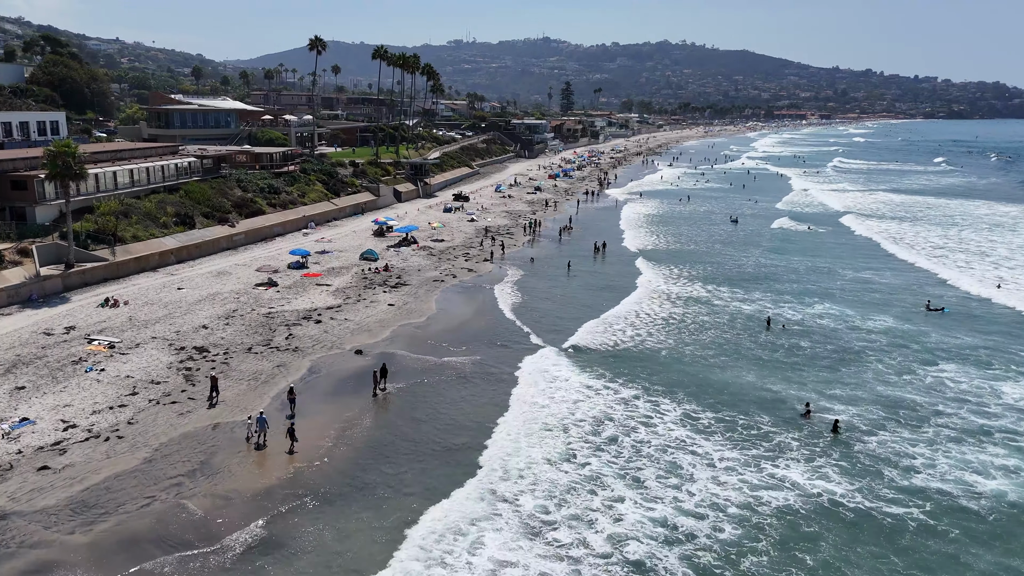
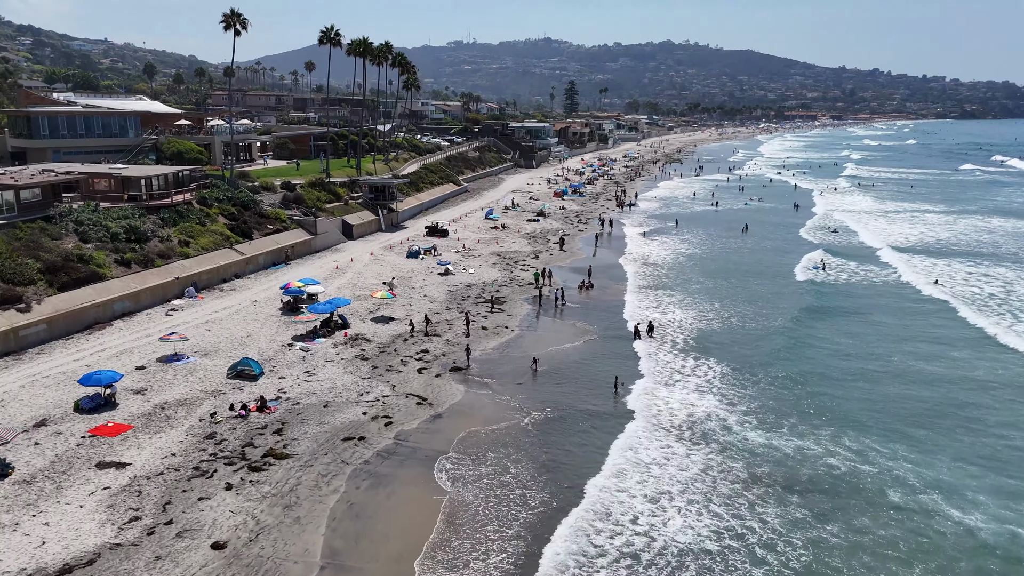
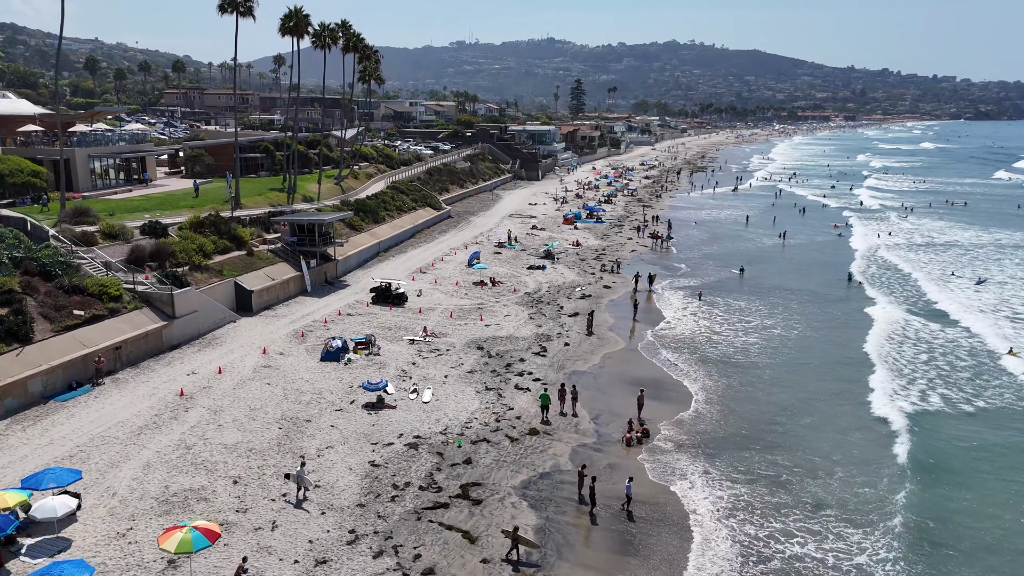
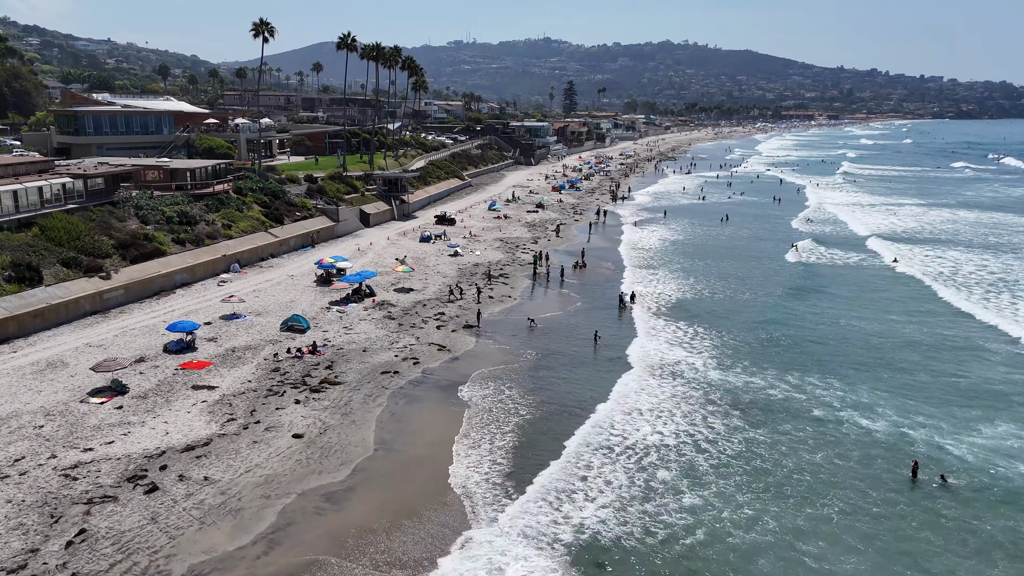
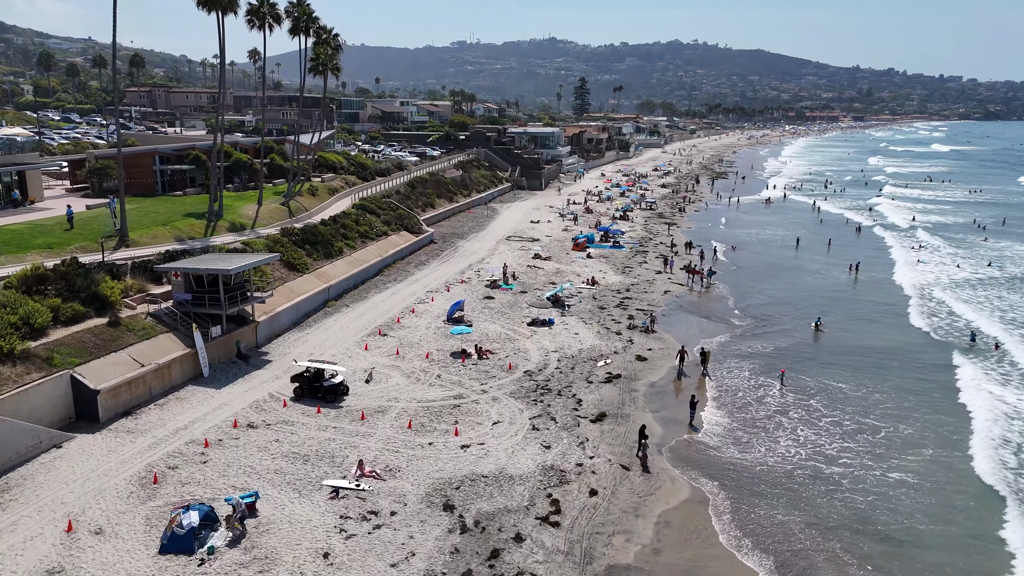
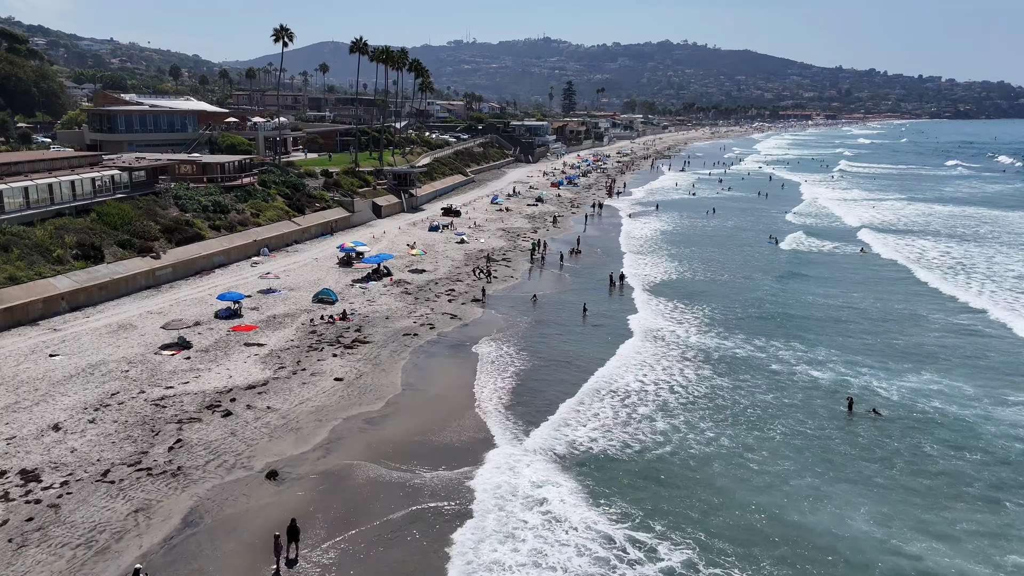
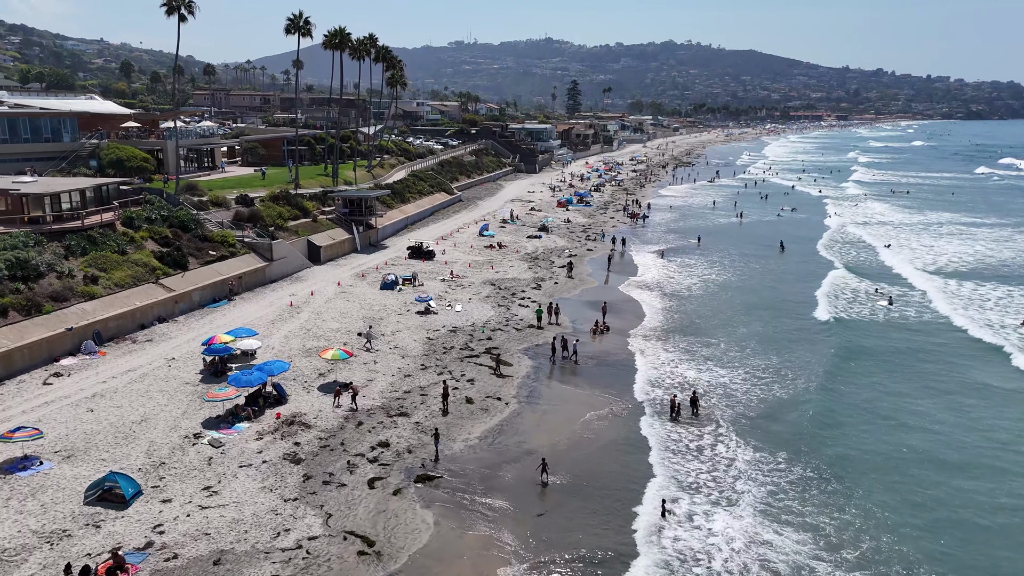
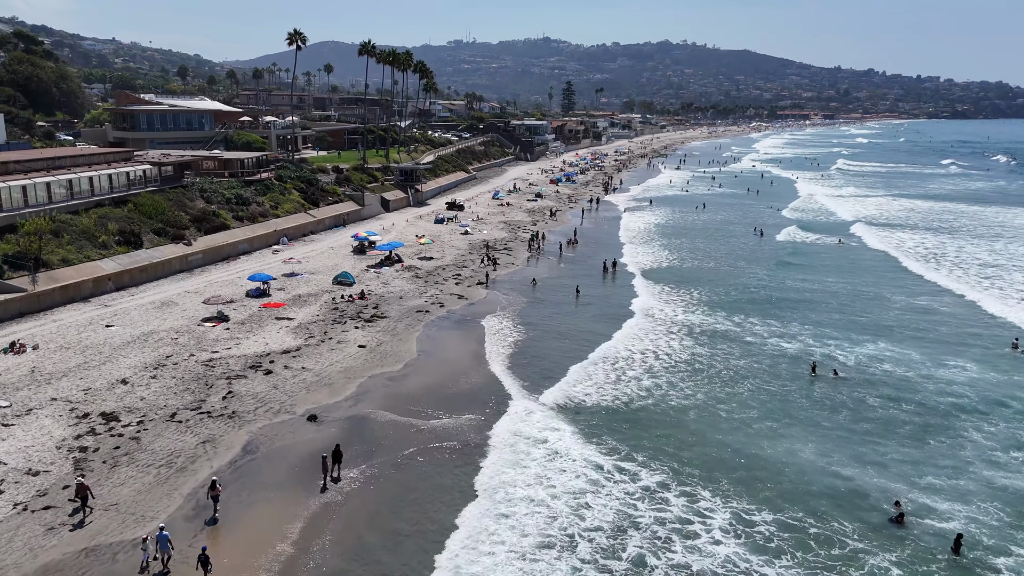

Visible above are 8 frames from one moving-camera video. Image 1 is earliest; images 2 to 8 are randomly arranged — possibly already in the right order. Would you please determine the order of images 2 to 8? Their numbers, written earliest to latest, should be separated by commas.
8, 6, 4, 2, 7, 3, 5
